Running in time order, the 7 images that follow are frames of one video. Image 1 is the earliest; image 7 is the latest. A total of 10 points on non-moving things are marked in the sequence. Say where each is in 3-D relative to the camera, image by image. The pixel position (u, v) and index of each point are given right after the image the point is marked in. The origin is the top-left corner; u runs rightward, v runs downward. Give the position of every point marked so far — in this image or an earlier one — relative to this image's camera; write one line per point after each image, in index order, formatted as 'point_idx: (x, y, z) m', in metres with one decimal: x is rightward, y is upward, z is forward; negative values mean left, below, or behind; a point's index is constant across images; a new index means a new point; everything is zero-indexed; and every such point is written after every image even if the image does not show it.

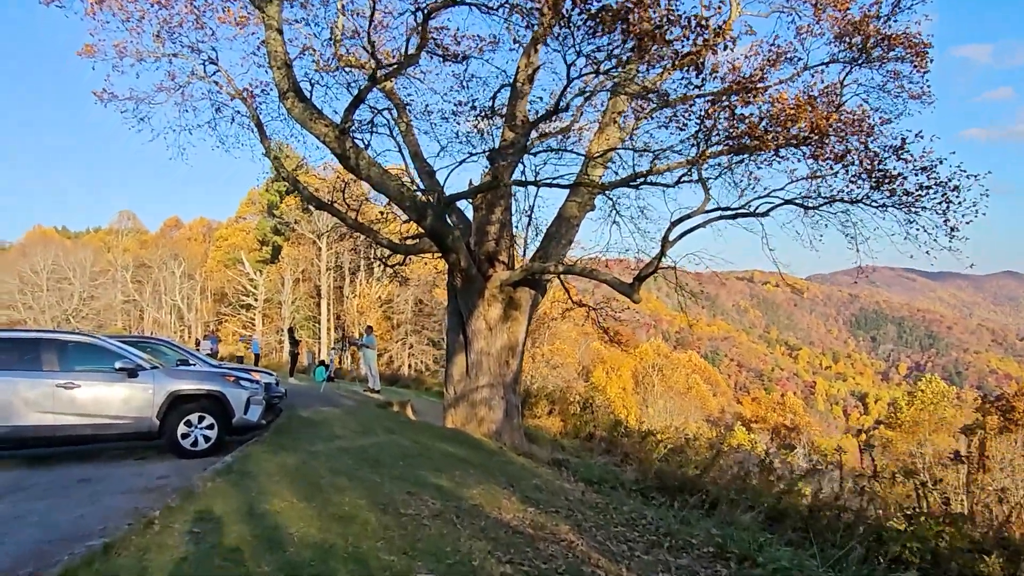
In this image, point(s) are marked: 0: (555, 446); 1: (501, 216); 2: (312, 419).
0: (+0.8, -3.0, +14.3) m
1: (-0.2, +1.3, +13.4) m
2: (-2.8, -1.9, +10.8) m
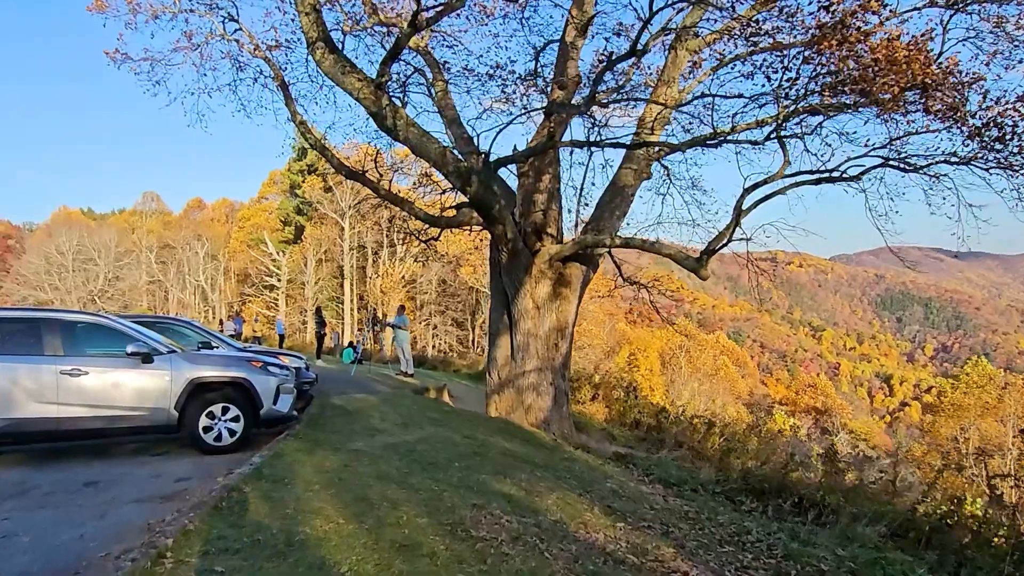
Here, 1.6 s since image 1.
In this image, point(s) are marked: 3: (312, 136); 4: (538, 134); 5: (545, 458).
0: (+1.6, -2.6, +13.1) m
1: (+0.6, +1.7, +12.2) m
2: (-2.1, -1.5, +9.8) m
3: (-3.4, +2.6, +12.9) m
4: (+0.4, +2.3, +11.2) m
5: (+0.3, -1.7, +7.8) m
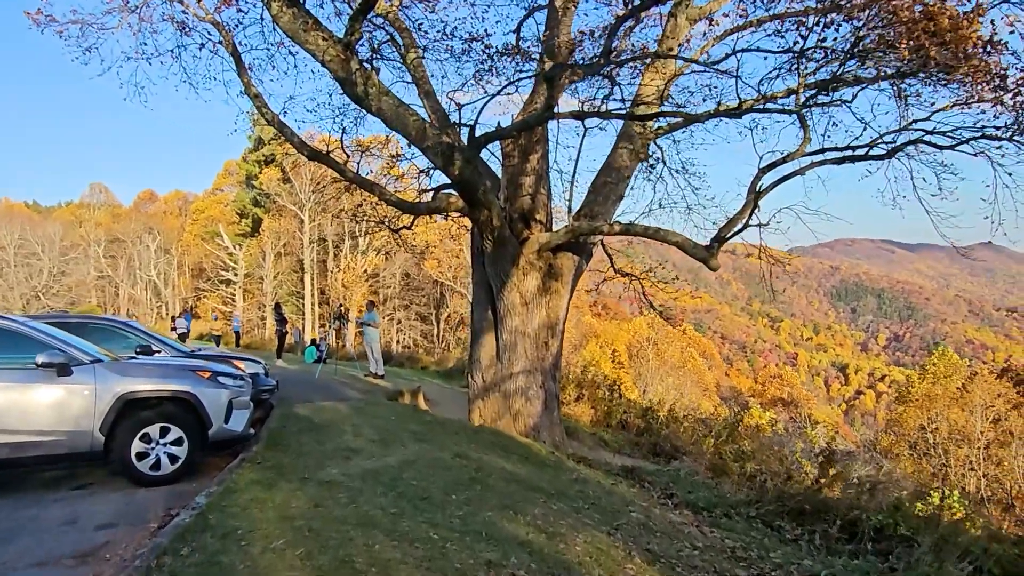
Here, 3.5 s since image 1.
0: (+1.4, -2.5, +12.0) m
1: (+0.4, +1.8, +11.0) m
2: (-2.2, -1.5, +8.4) m
3: (-3.7, +2.7, +11.5) m
4: (+0.2, +2.4, +10.0) m
5: (+0.3, -1.7, +6.6) m
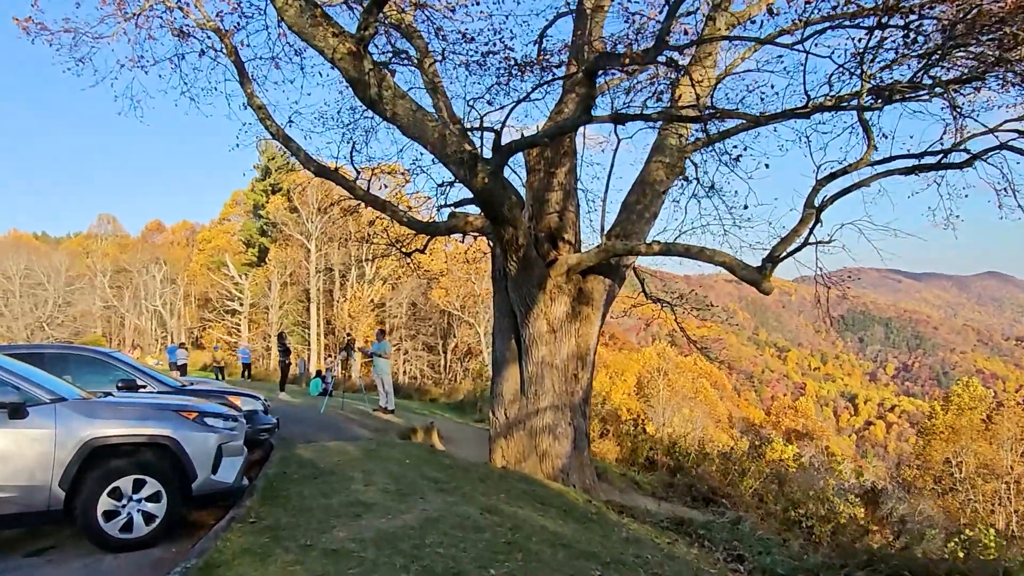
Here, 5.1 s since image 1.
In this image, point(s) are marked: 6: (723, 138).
0: (+1.7, -2.8, +10.9) m
1: (+0.7, +1.4, +10.0) m
2: (-1.9, -1.7, +7.4) m
3: (-3.3, +2.3, +10.6) m
4: (+0.5, +2.0, +9.0) m
5: (+0.6, -1.8, +5.5) m
6: (+2.7, +2.0, +9.9) m
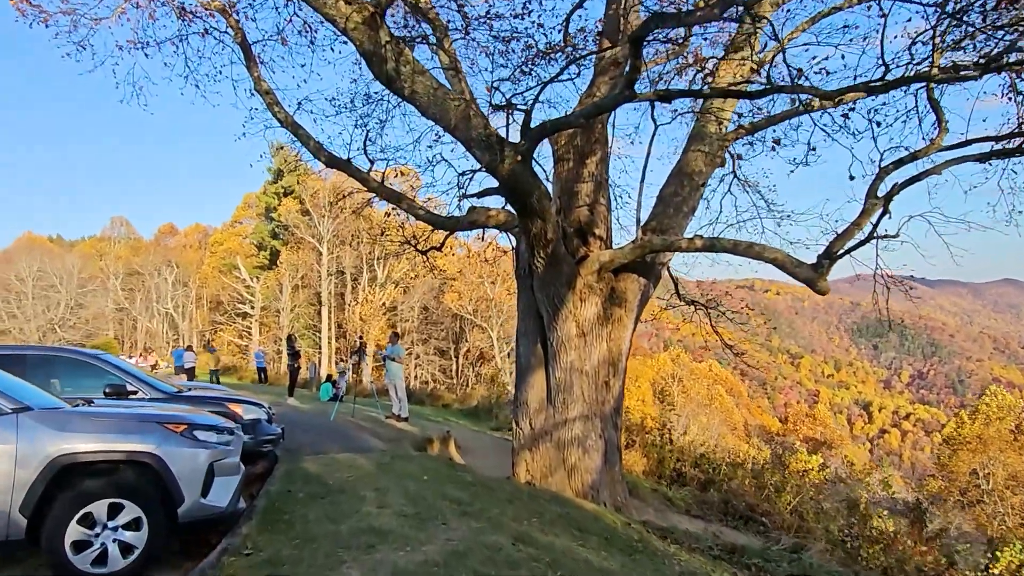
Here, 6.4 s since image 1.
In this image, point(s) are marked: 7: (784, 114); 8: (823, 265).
0: (+2.0, -2.9, +10.0) m
1: (+1.0, +1.4, +9.2) m
2: (-1.6, -1.7, +6.6) m
3: (-3.0, +2.3, +9.9) m
4: (+0.8, +2.1, +8.3) m
5: (+0.9, -1.8, +4.7) m
6: (+3.1, +1.9, +9.1) m
7: (+3.1, +2.0, +8.7) m
8: (+3.1, +0.2, +7.6) m
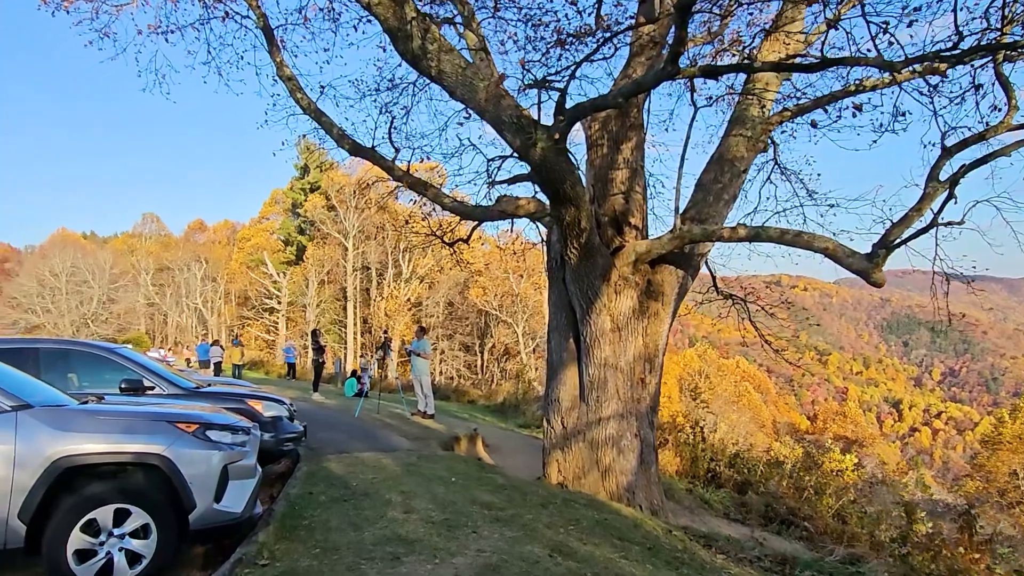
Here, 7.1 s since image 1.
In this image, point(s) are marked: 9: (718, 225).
0: (+2.4, -2.8, +9.6) m
1: (+1.4, +1.5, +8.8) m
2: (-1.3, -1.6, +6.3) m
3: (-2.6, +2.4, +9.6) m
4: (+1.1, +2.1, +7.8) m
5: (+1.1, -1.7, +4.2) m
6: (+3.4, +2.0, +8.5) m
7: (+3.4, +2.1, +8.1) m
8: (+3.4, +0.3, +7.1) m
9: (+2.3, +0.7, +8.6) m
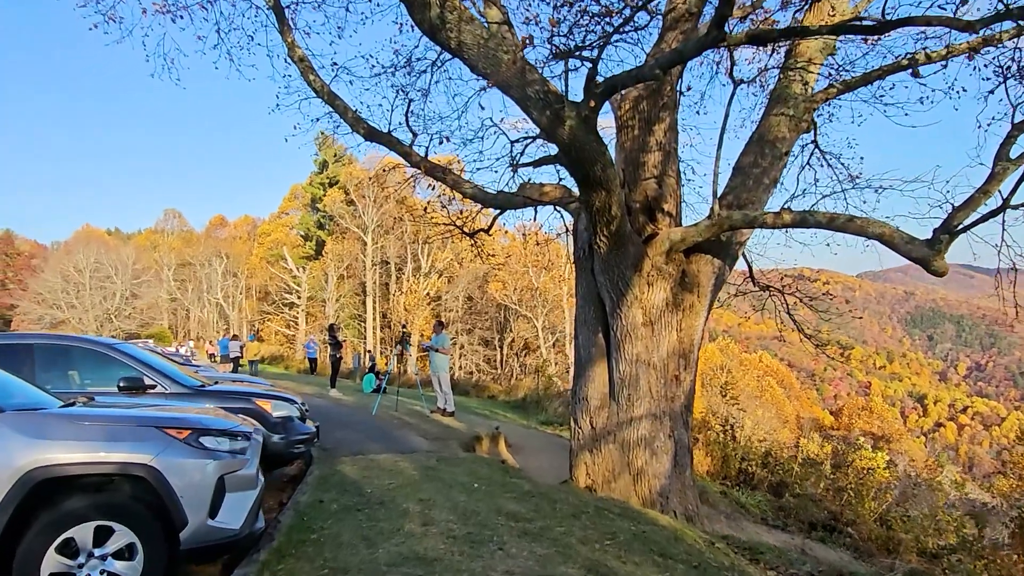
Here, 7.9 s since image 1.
0: (+2.7, -2.7, +9.0) m
1: (+1.6, +1.6, +8.2) m
2: (-1.1, -1.5, +5.8) m
3: (-2.3, +2.5, +9.1) m
4: (+1.4, +2.2, +7.2) m
5: (+1.2, -1.7, +3.7) m
6: (+3.7, +2.1, +7.9) m
7: (+3.7, +2.2, +7.5) m
8: (+3.6, +0.4, +6.5) m
9: (+2.6, +0.8, +8.0) m
